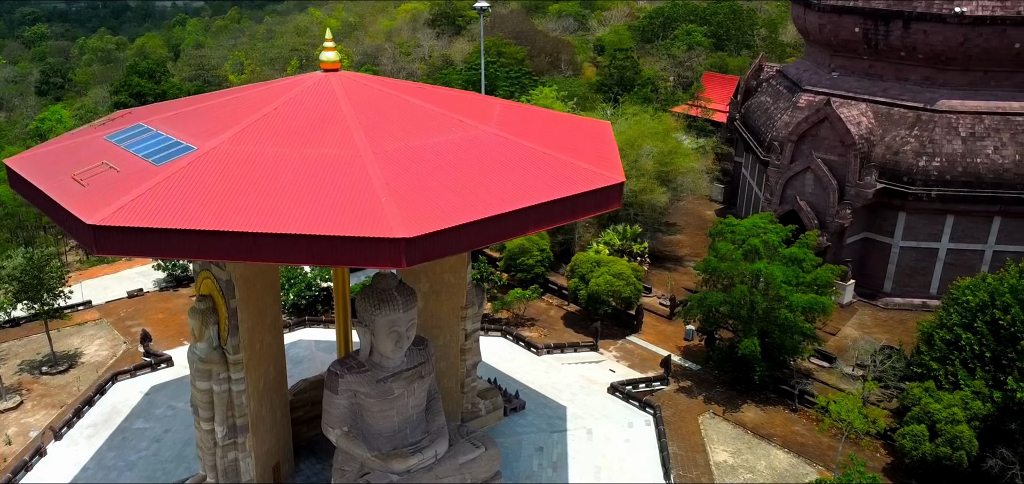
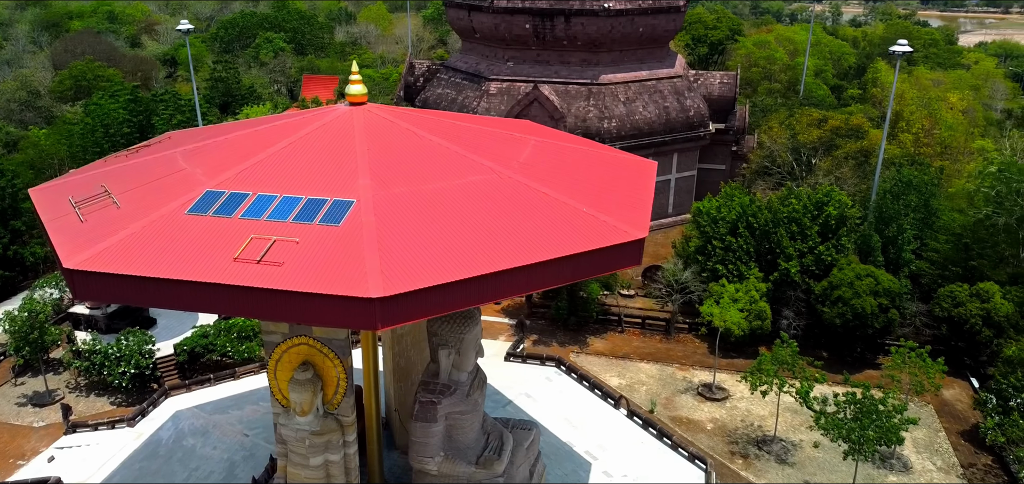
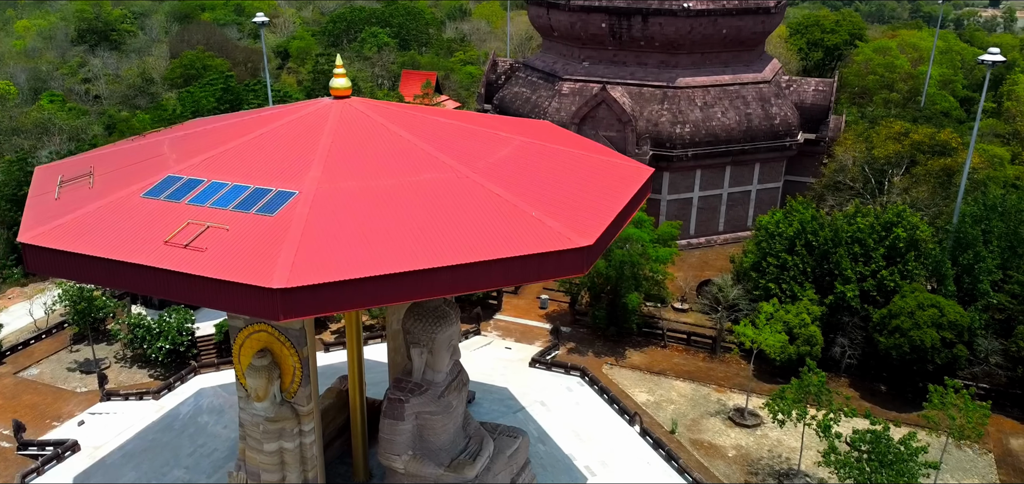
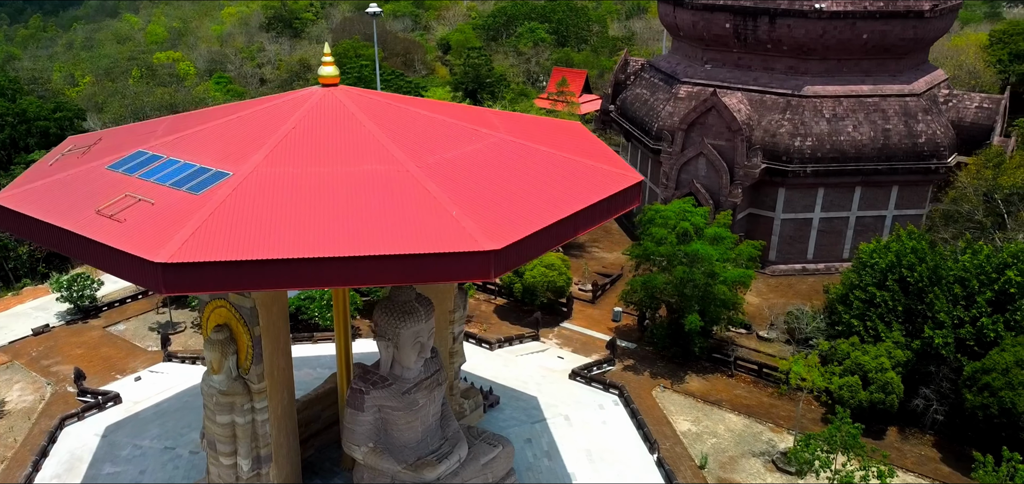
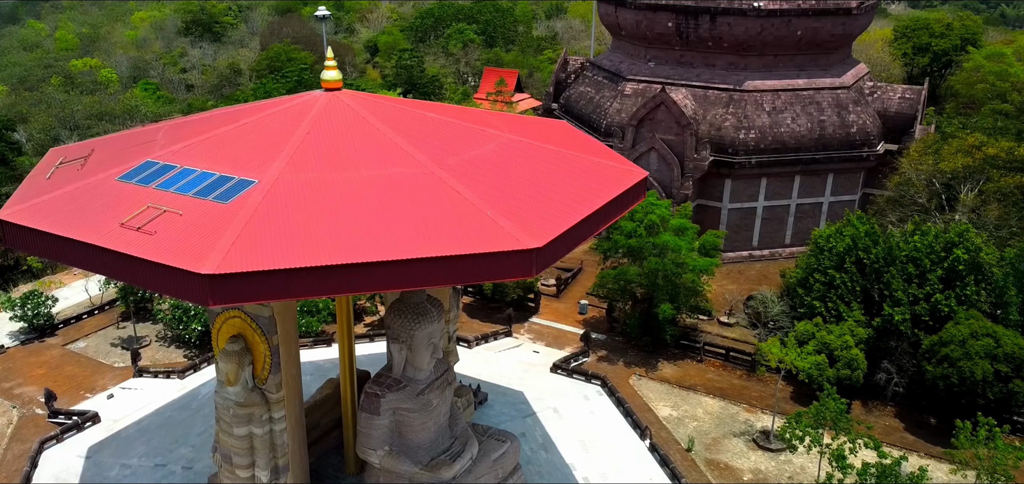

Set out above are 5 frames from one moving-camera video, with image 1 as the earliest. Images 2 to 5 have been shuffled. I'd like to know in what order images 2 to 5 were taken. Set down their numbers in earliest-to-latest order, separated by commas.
4, 5, 3, 2
